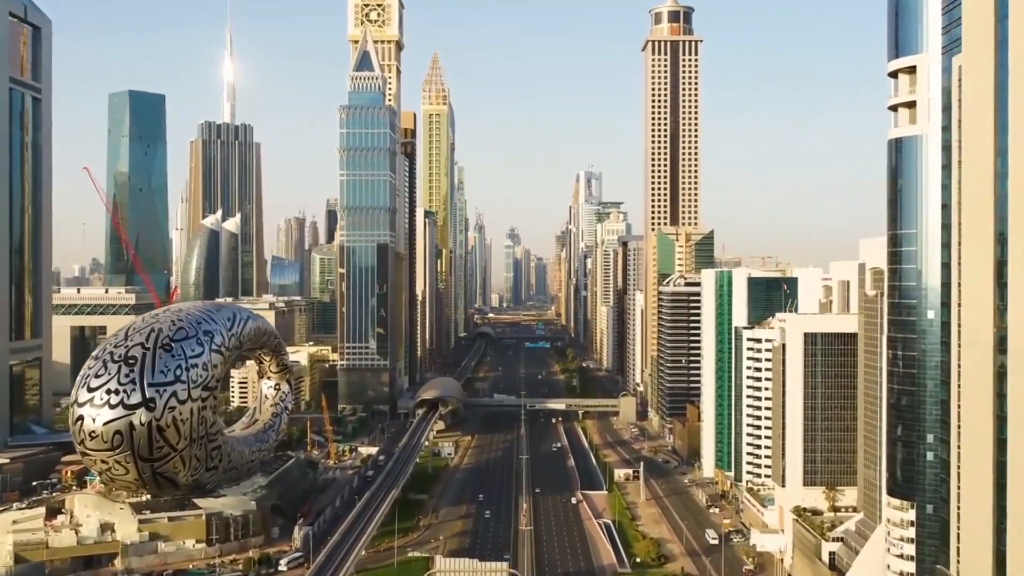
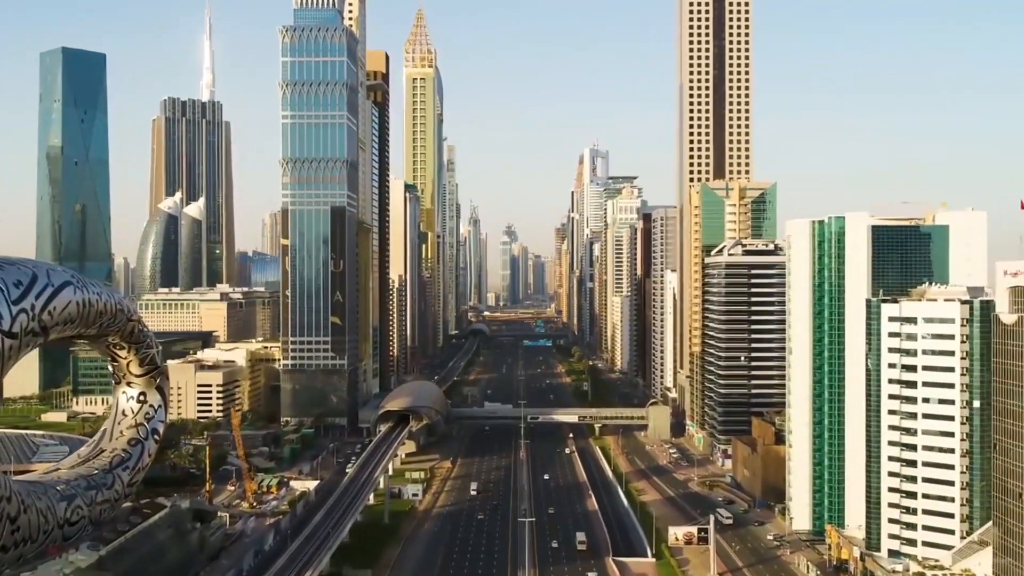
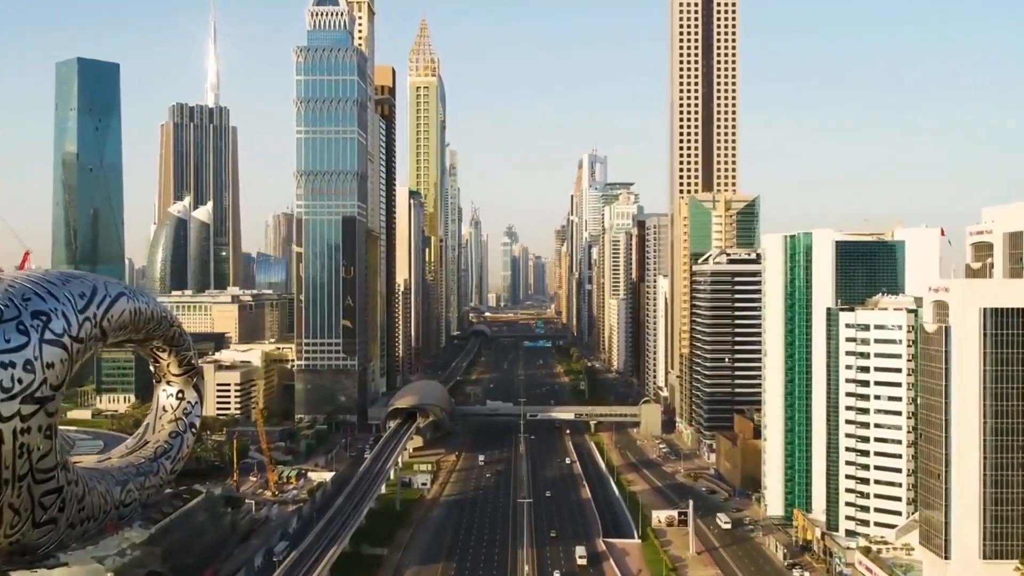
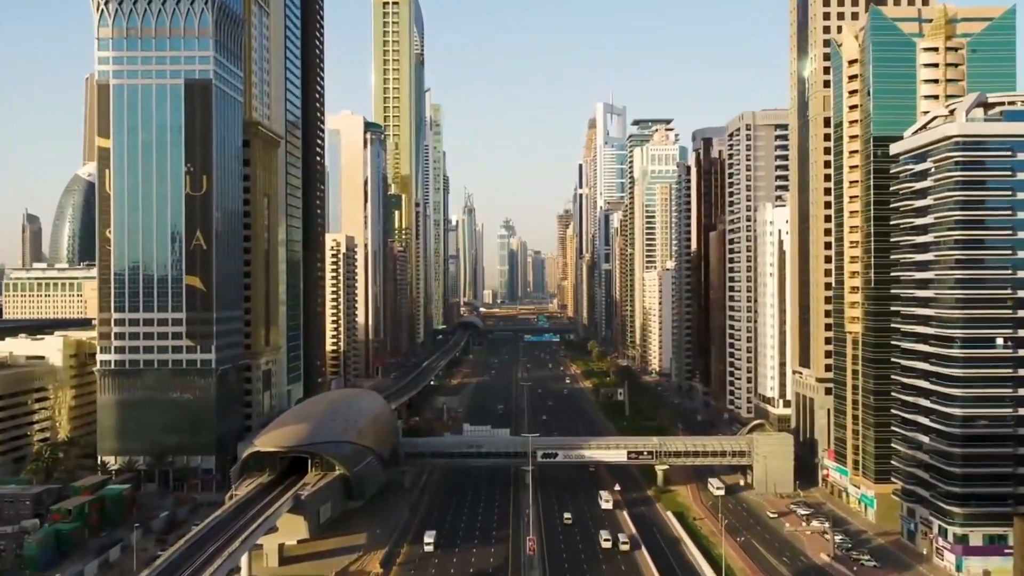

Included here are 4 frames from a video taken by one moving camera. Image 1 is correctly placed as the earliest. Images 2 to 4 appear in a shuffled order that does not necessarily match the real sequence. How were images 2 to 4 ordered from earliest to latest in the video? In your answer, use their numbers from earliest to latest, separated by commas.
3, 2, 4
